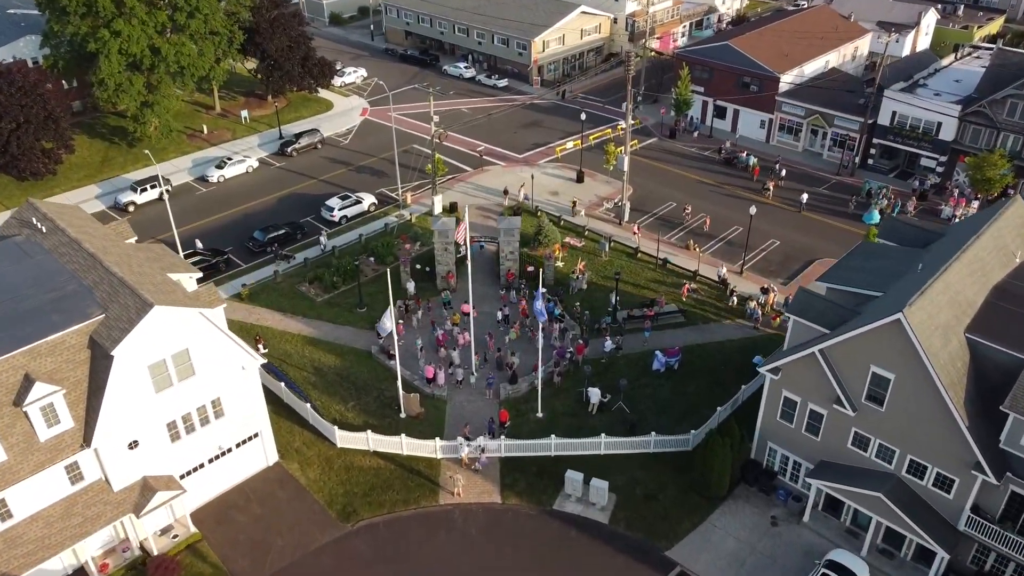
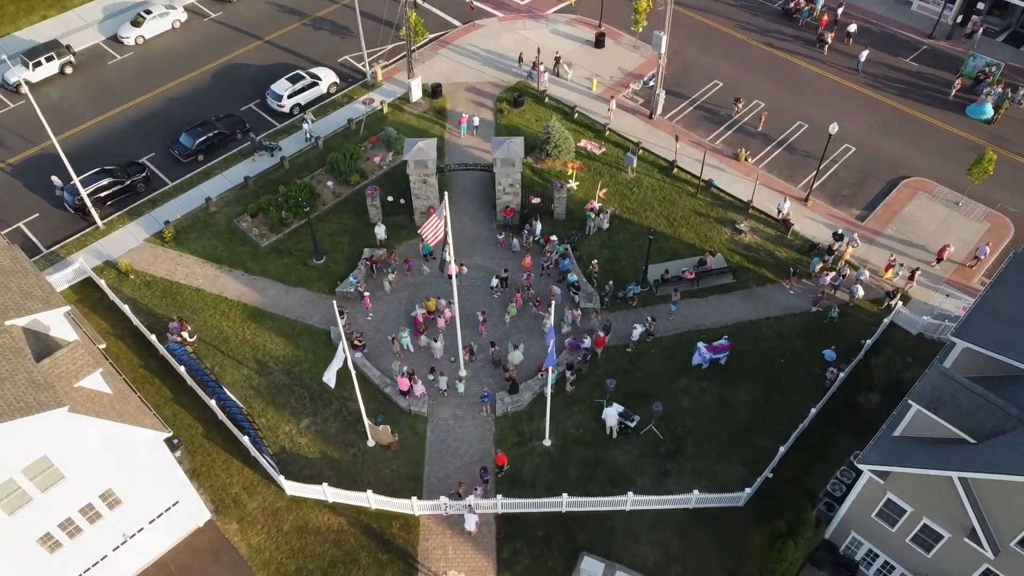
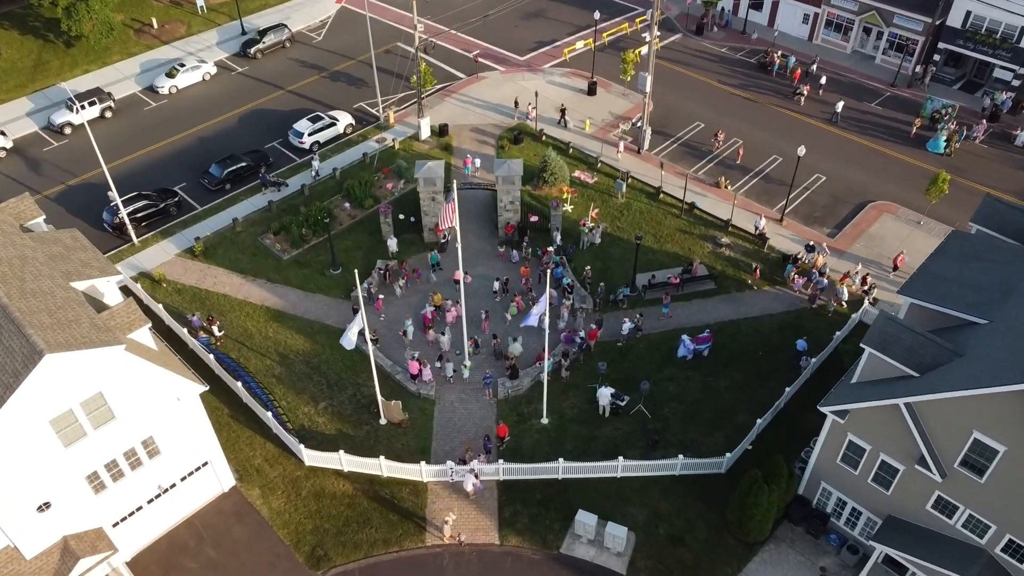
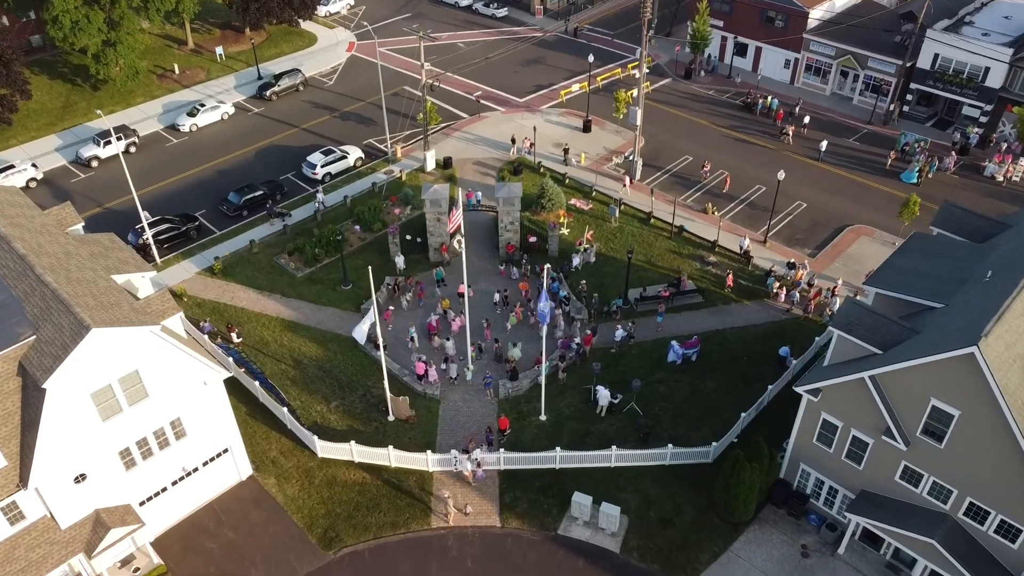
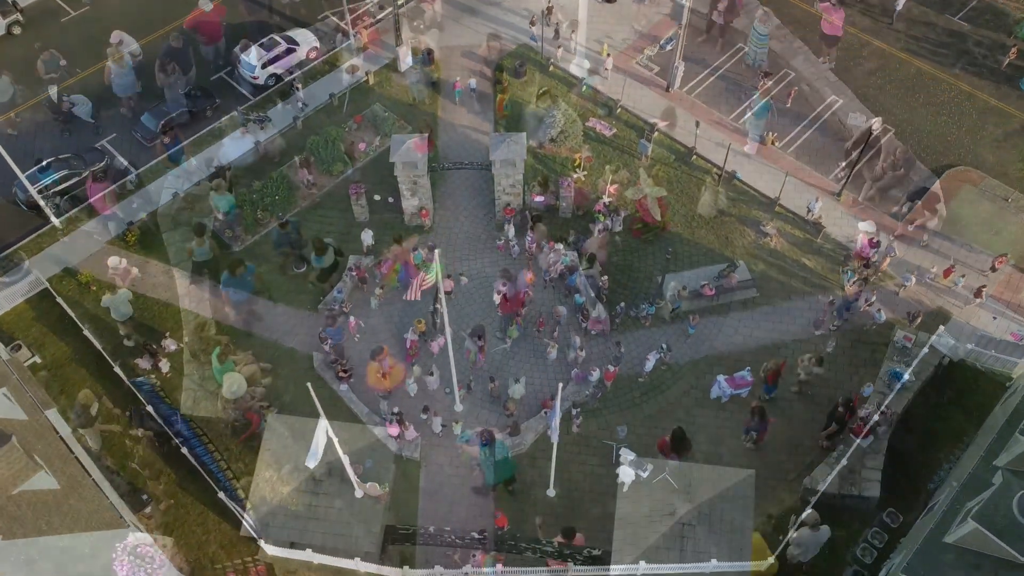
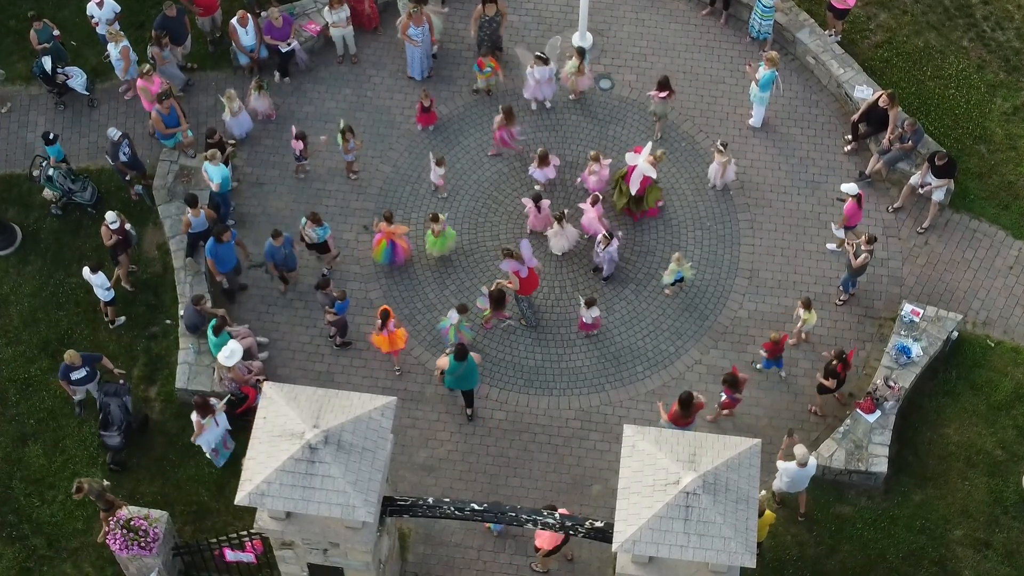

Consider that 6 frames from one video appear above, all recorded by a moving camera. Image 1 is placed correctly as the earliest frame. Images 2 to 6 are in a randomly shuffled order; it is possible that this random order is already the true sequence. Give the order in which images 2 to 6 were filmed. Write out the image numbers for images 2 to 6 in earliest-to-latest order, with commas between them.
4, 3, 2, 5, 6
